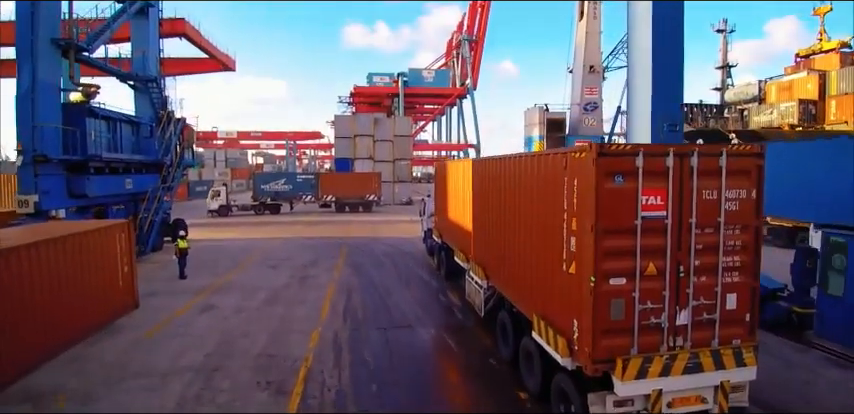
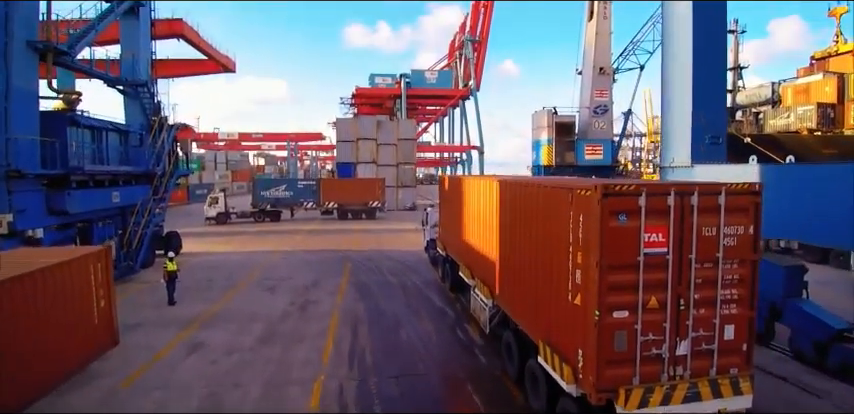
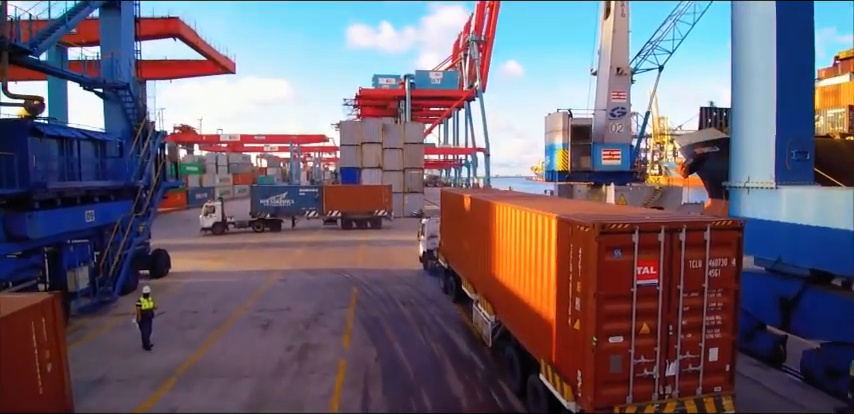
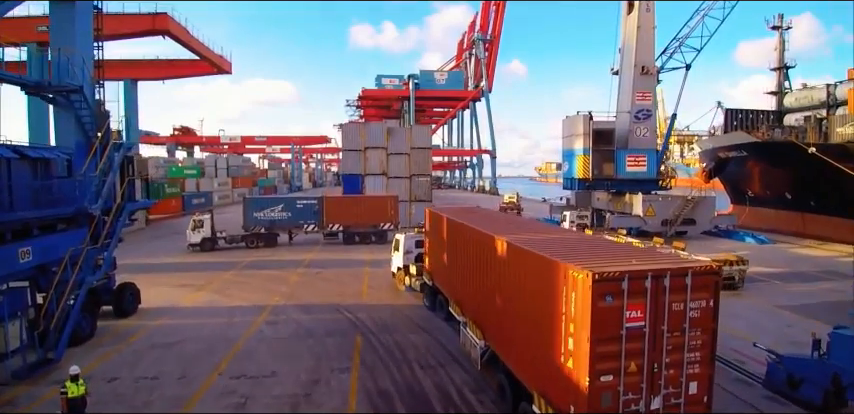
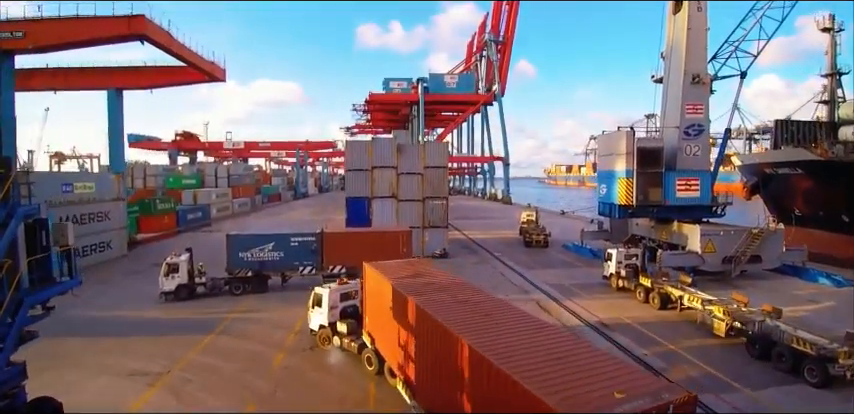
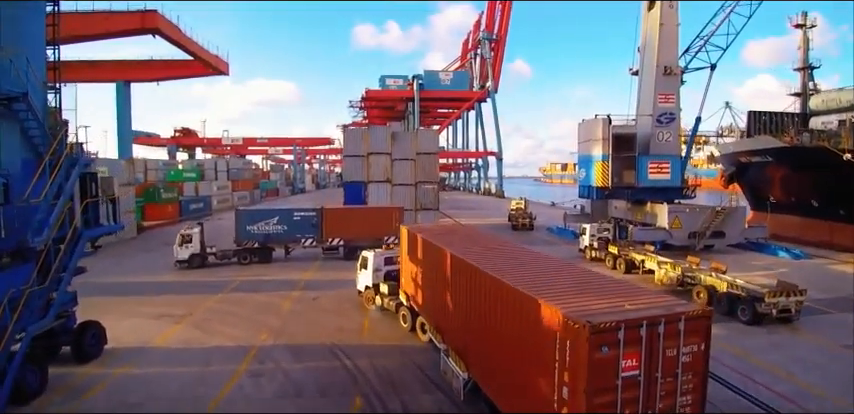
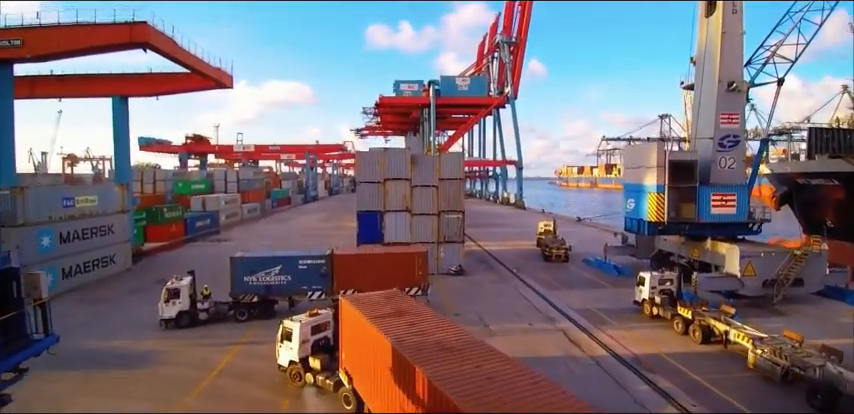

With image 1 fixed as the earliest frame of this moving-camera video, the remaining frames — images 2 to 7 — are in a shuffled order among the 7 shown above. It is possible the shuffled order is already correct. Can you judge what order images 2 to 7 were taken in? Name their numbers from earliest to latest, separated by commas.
2, 3, 4, 6, 5, 7
